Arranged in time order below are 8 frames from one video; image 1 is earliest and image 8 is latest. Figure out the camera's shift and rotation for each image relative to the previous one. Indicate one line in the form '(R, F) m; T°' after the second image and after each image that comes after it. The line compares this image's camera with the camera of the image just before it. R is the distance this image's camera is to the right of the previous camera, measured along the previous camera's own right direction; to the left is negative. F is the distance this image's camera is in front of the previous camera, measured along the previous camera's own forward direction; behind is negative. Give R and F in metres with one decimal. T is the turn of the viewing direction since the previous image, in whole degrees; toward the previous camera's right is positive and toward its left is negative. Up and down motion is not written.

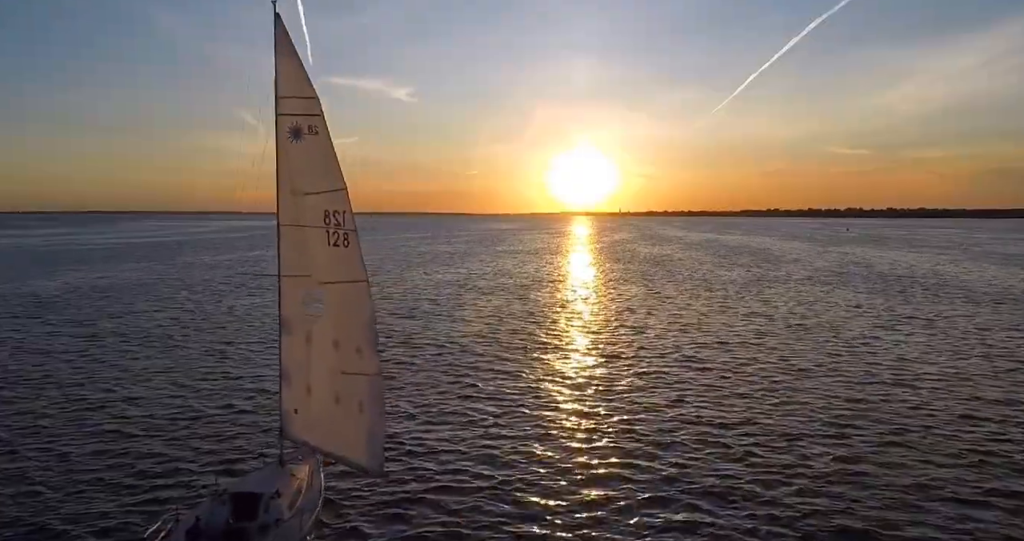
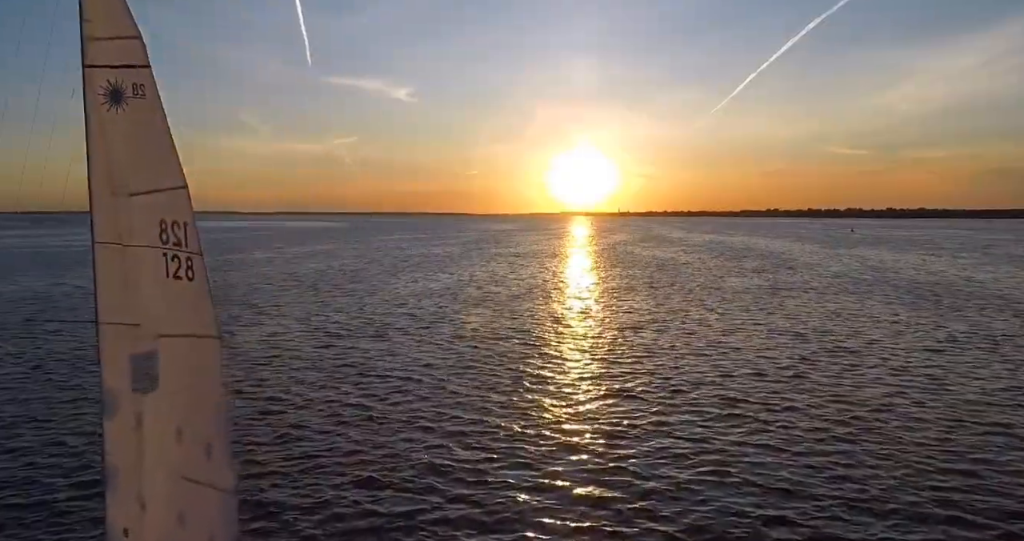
(+0.5, +3.7) m; 0°
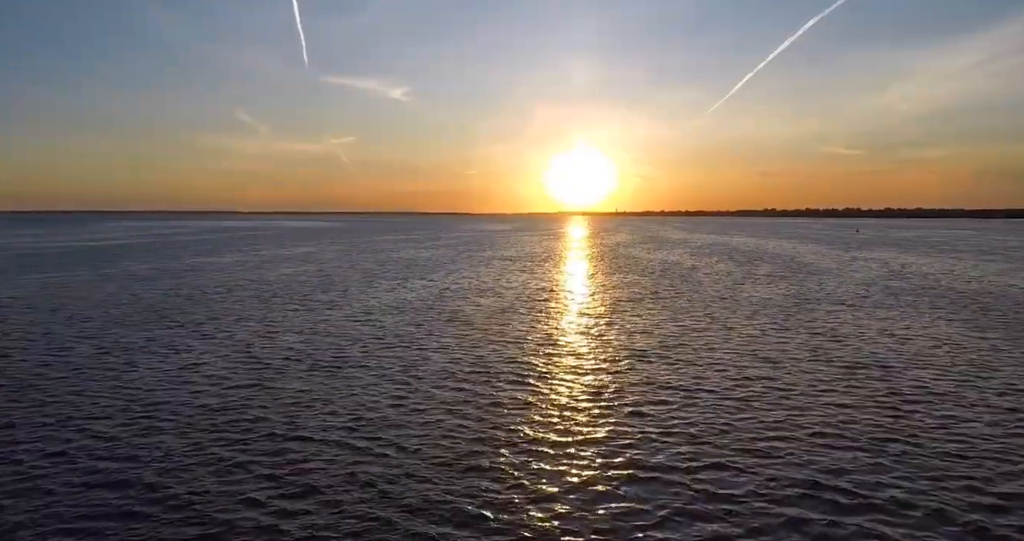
(+0.5, +4.9) m; 0°
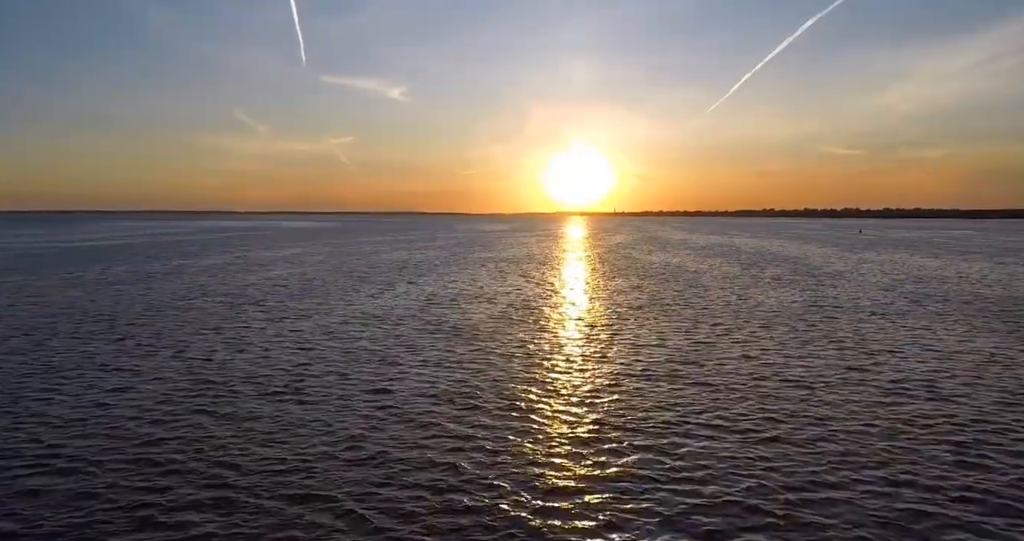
(+0.2, +2.6) m; 0°
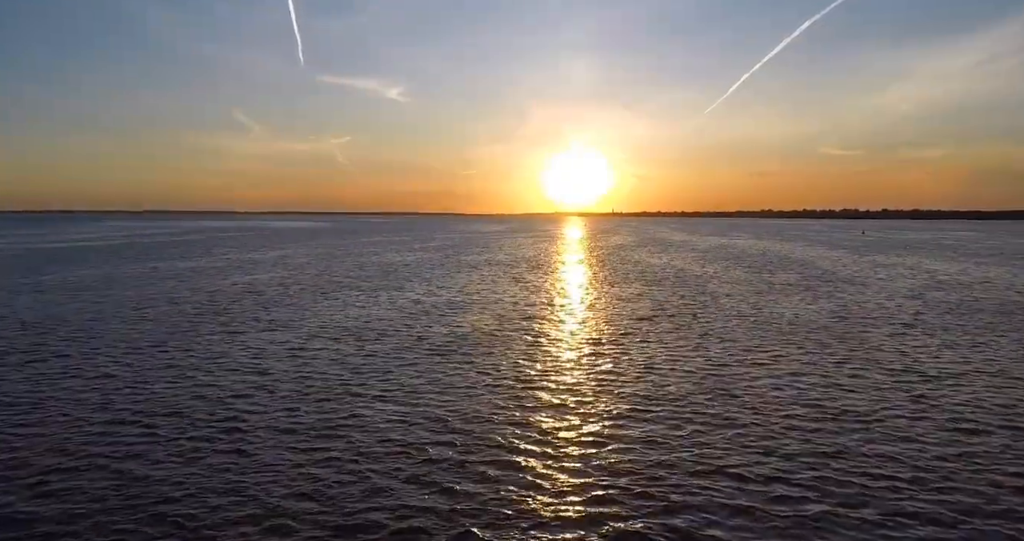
(+0.3, +3.2) m; 0°
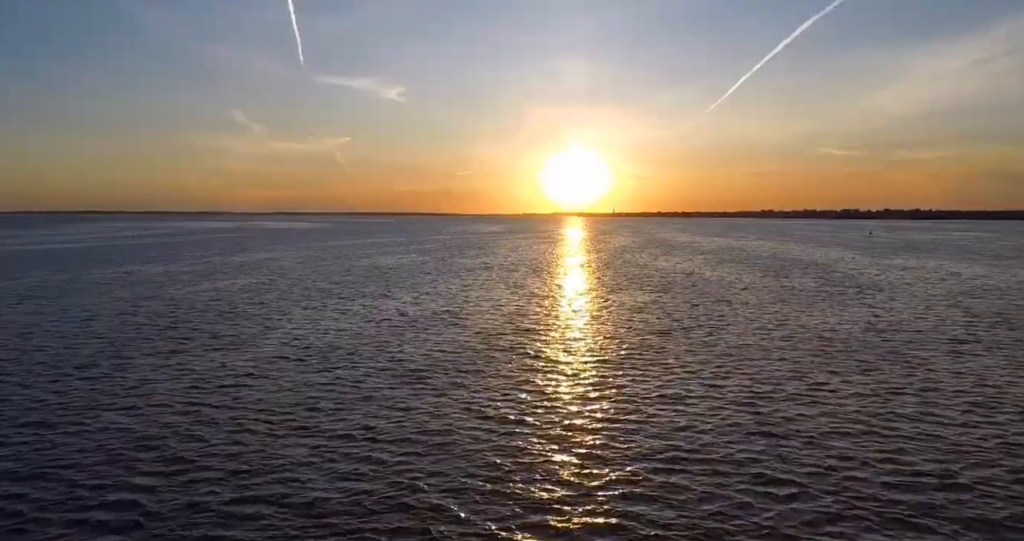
(+0.1, +3.7) m; 0°
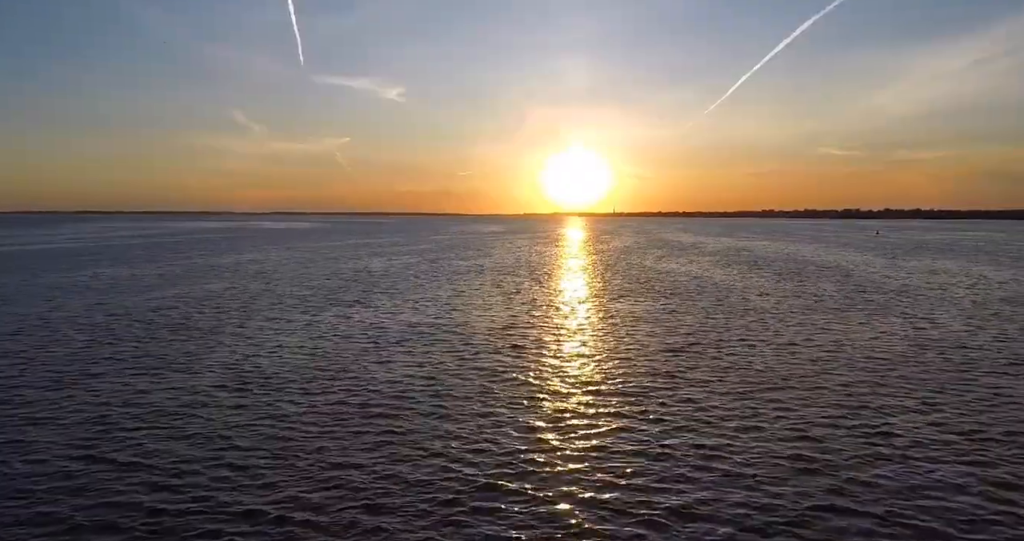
(+0.3, +3.7) m; 0°
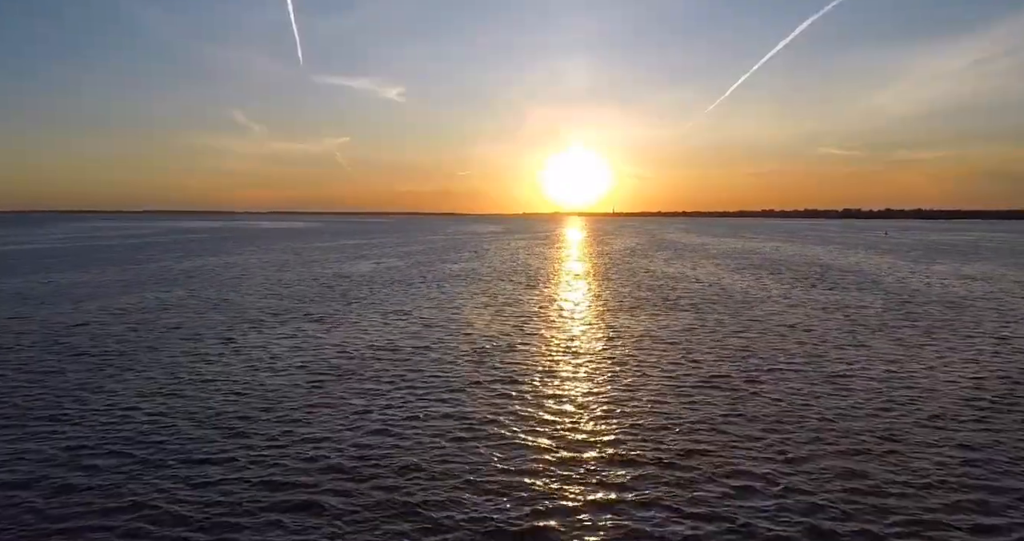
(+0.3, +4.5) m; 0°
